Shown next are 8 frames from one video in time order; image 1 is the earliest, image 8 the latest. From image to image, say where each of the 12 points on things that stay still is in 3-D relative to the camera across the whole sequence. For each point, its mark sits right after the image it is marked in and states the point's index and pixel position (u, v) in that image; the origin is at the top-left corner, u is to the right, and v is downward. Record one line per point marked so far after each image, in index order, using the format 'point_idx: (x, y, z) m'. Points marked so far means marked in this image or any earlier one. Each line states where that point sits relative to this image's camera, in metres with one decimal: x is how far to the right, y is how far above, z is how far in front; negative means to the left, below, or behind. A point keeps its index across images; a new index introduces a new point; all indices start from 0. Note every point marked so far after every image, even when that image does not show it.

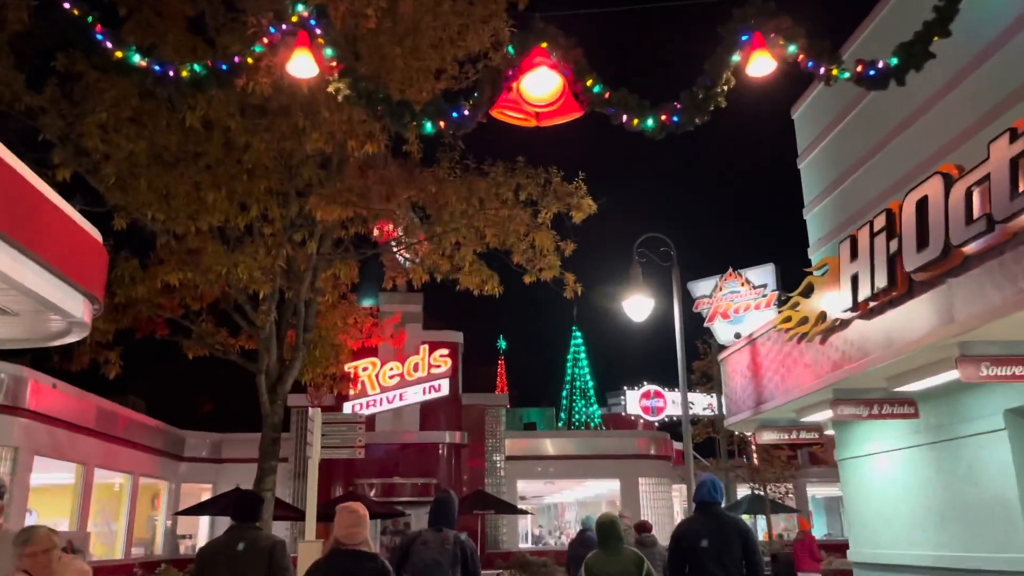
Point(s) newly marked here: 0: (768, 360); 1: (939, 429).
0: (+3.4, -1.0, +10.9) m
1: (+4.9, -1.6, +9.2) m
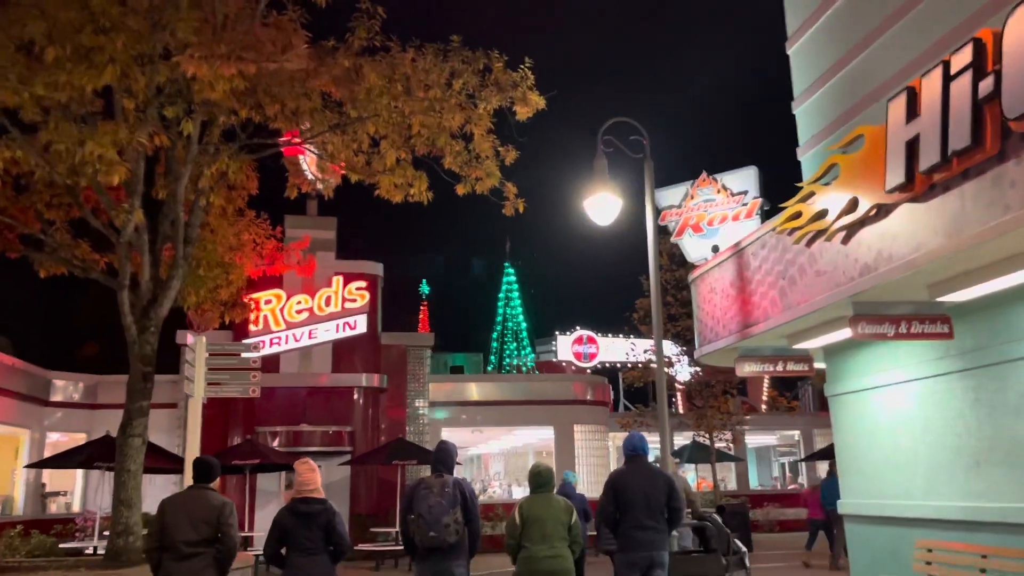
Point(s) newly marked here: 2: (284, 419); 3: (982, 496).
0: (+2.7, +0.1, +8.9) m
1: (+4.3, -0.6, +7.4) m
2: (-5.0, -2.9, +17.9) m
3: (+4.3, -1.9, +7.3) m
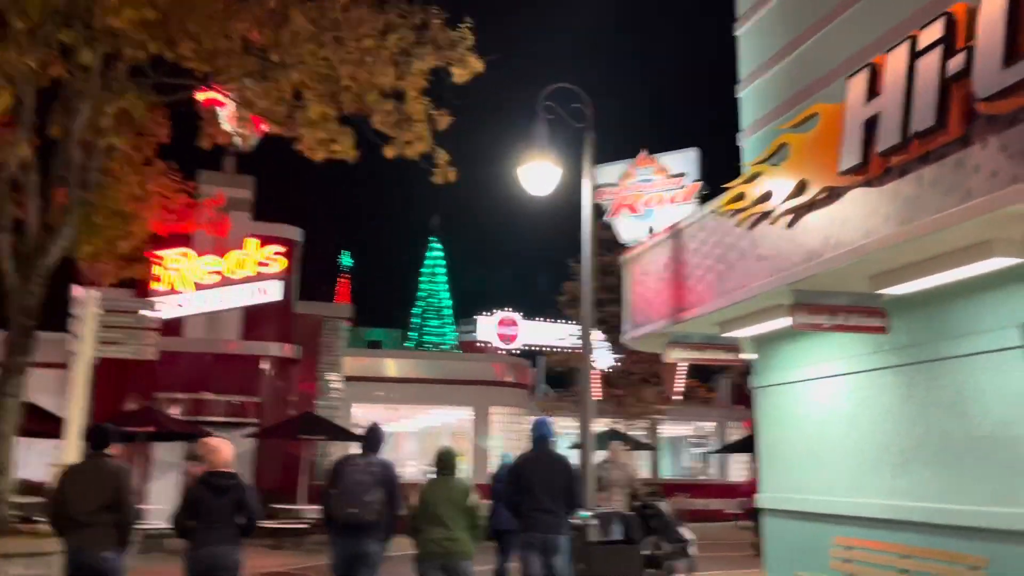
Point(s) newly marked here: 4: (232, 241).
0: (+1.9, +0.3, +8.5) m
1: (+3.6, -0.5, +7.2) m
2: (-6.8, -2.0, +16.8) m
3: (+3.5, -1.8, +7.2) m
4: (-6.2, +1.0, +17.9) m
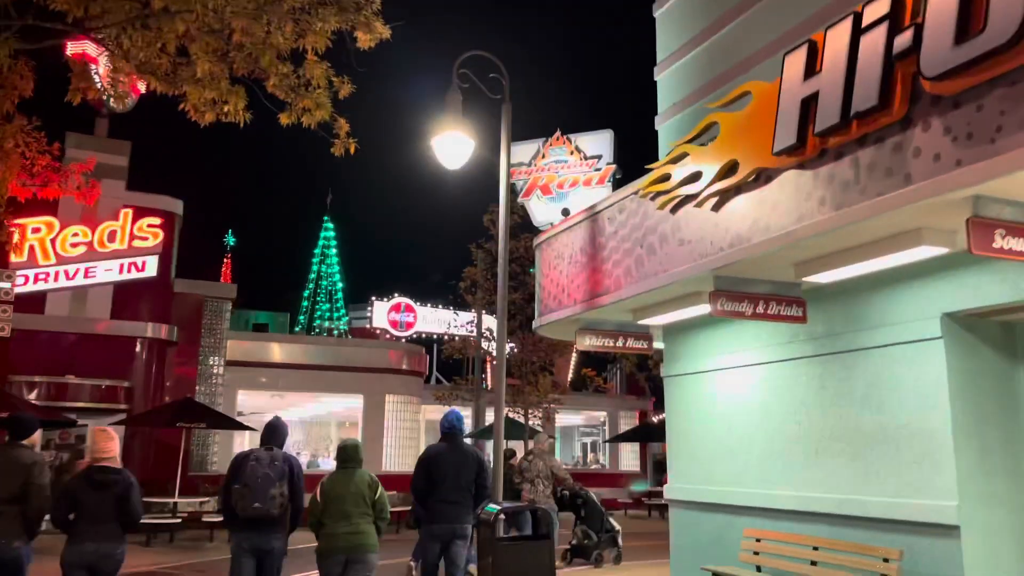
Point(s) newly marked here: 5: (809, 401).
0: (+1.0, +0.5, +8.2) m
1: (+2.8, -0.5, +7.1) m
2: (-8.8, -1.5, +15.3) m
3: (+2.7, -1.7, +7.1) m
4: (-8.3, +1.6, +16.4) m
5: (+2.7, -1.0, +7.3) m
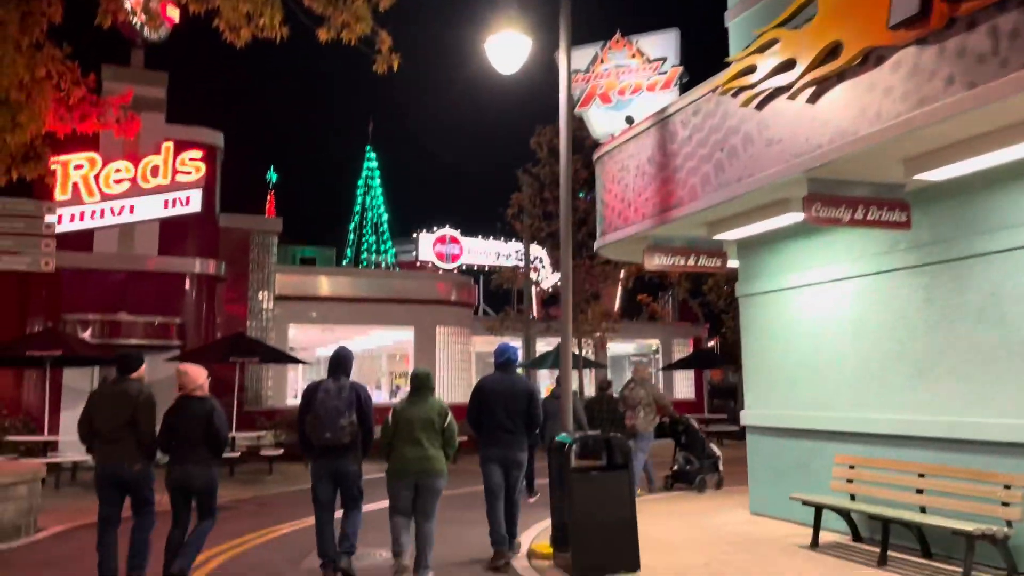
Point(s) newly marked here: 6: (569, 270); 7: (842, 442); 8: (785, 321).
0: (+1.6, +1.3, +7.5) m
1: (+3.4, +0.3, +6.4) m
2: (-7.8, -0.3, +15.2) m
3: (+3.3, -1.0, +6.5) m
4: (-7.3, +2.8, +16.0) m
5: (+3.3, -0.2, +6.6) m
6: (+0.6, +0.1, +7.8) m
7: (+3.0, -1.4, +7.3) m
8: (+2.7, -0.3, +8.1) m
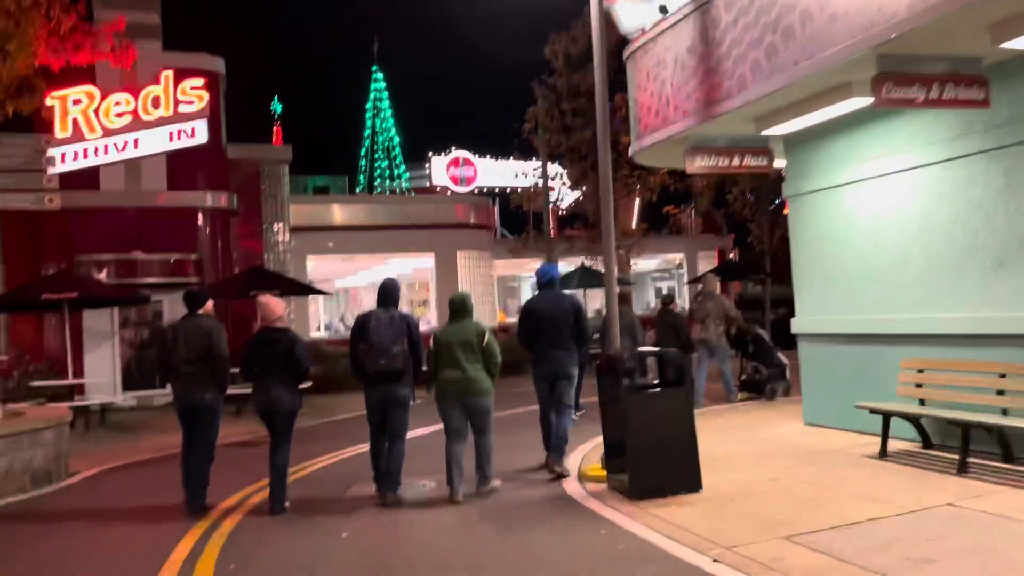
0: (+1.8, +2.1, +6.8) m
1: (+3.6, +1.2, +5.8) m
2: (-7.3, +0.8, +14.8) m
3: (+3.6, -0.1, +6.0) m
4: (-7.0, +4.0, +15.3) m
5: (+3.6, +0.6, +6.1) m
6: (+0.9, +0.9, +7.3) m
7: (+3.3, -0.5, +6.8) m
8: (+3.0, +0.6, +7.5) m
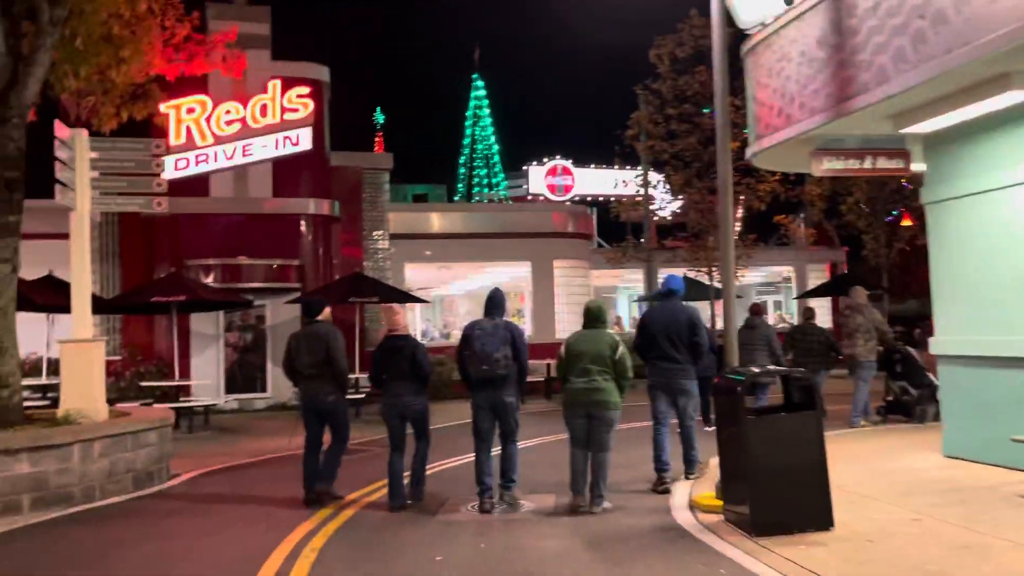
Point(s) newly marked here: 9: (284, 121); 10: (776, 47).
0: (+2.7, +2.0, +6.1) m
1: (+4.4, +1.0, +4.9) m
2: (-5.5, +0.7, +15.1) m
3: (+4.4, -0.3, +5.1) m
4: (-5.0, +3.9, +15.7) m
5: (+4.3, +0.5, +5.2) m
6: (+1.8, +0.8, +6.7) m
7: (+4.1, -0.6, +6.0) m
8: (+4.0, +0.5, +6.7) m
9: (-4.4, +3.2, +15.5) m
10: (+2.4, +2.2, +7.4) m
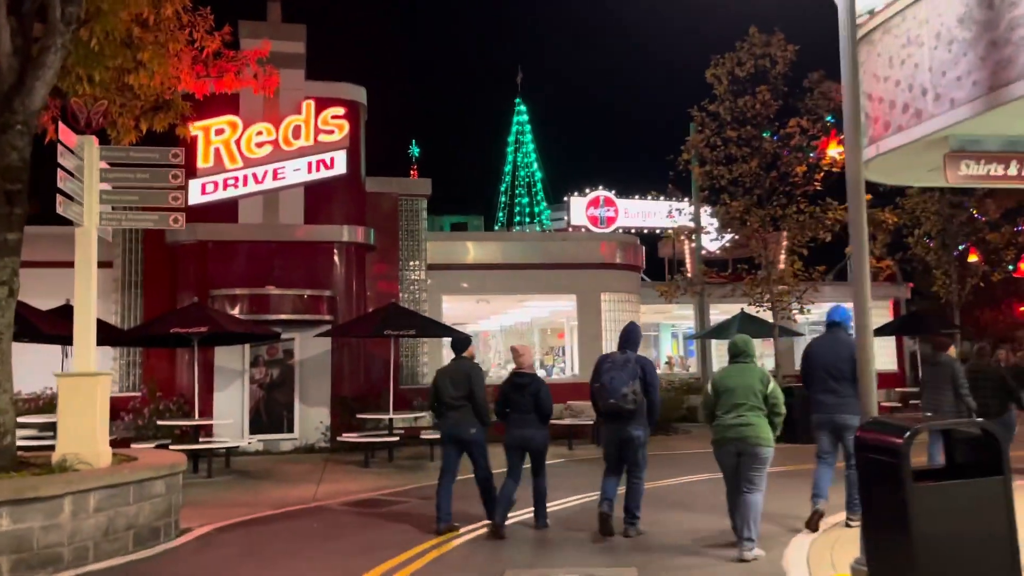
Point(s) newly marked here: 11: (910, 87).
0: (+3.2, +1.8, +5.0) m
1: (+4.8, +0.9, +3.6) m
2: (-4.7, +0.1, +14.2) m
3: (+4.8, -0.4, +3.8) m
4: (-4.2, +3.3, +14.8) m
5: (+4.8, +0.4, +3.9) m
6: (+2.3, +0.6, +5.5) m
7: (+4.6, -0.8, +4.6) m
8: (+4.5, +0.3, +5.4) m
9: (-3.5, +2.6, +14.7) m
10: (+2.9, +2.0, +6.2) m
11: (+3.0, +1.5, +6.0) m
